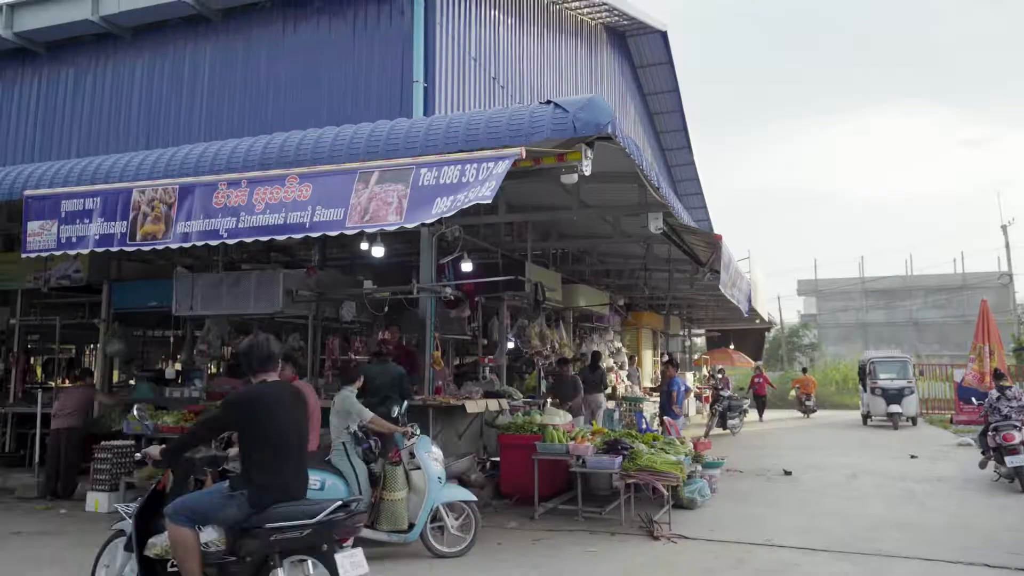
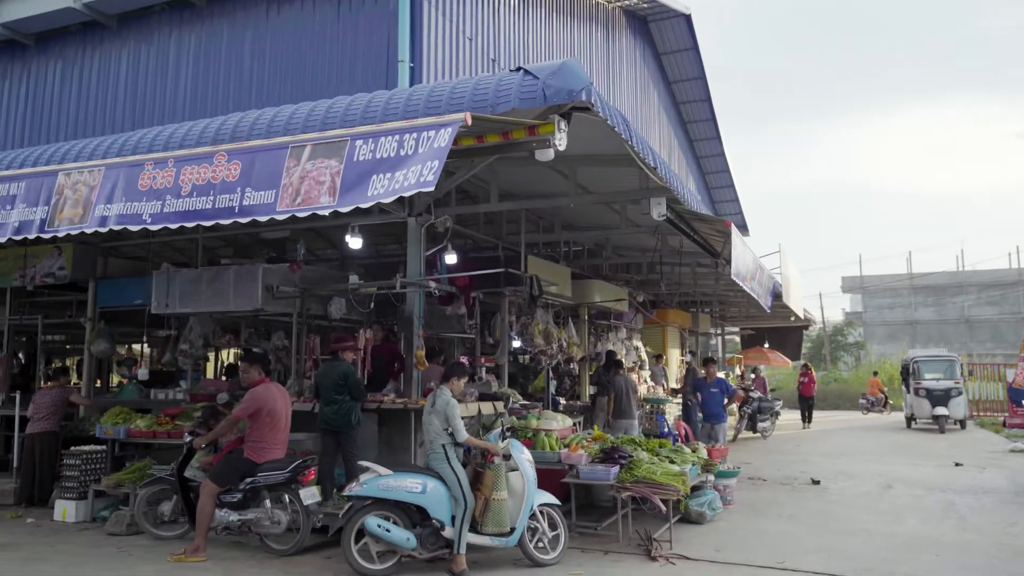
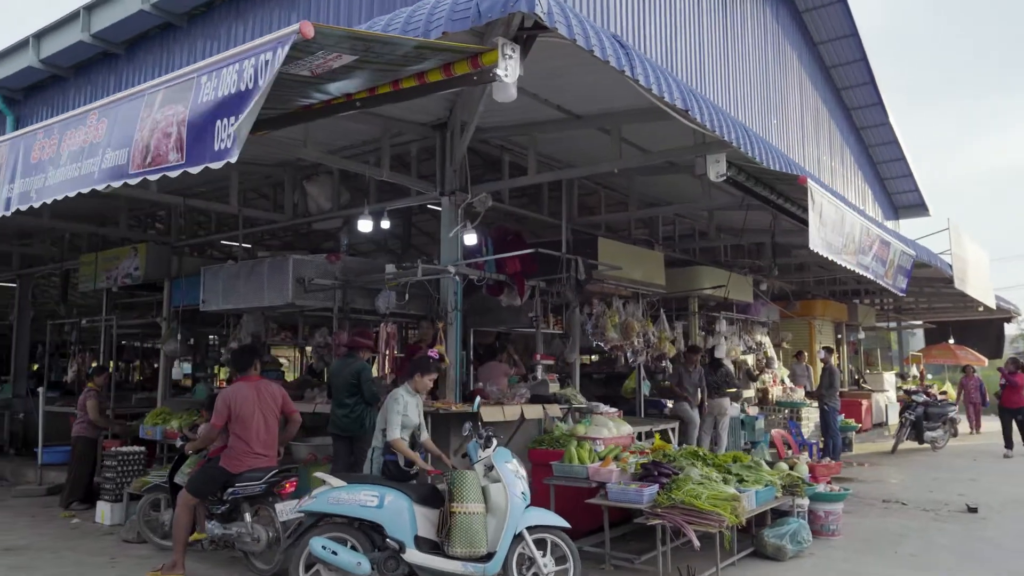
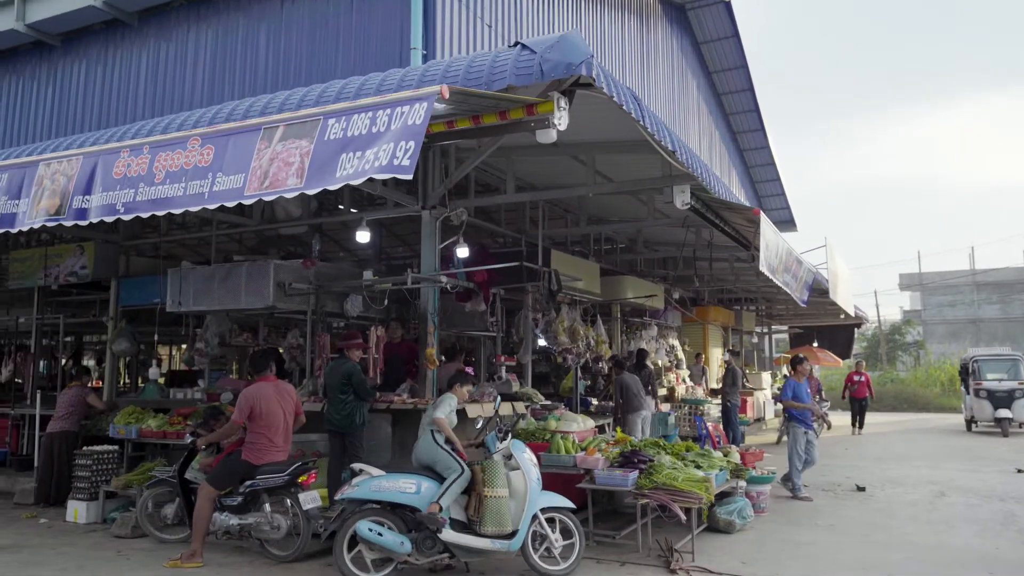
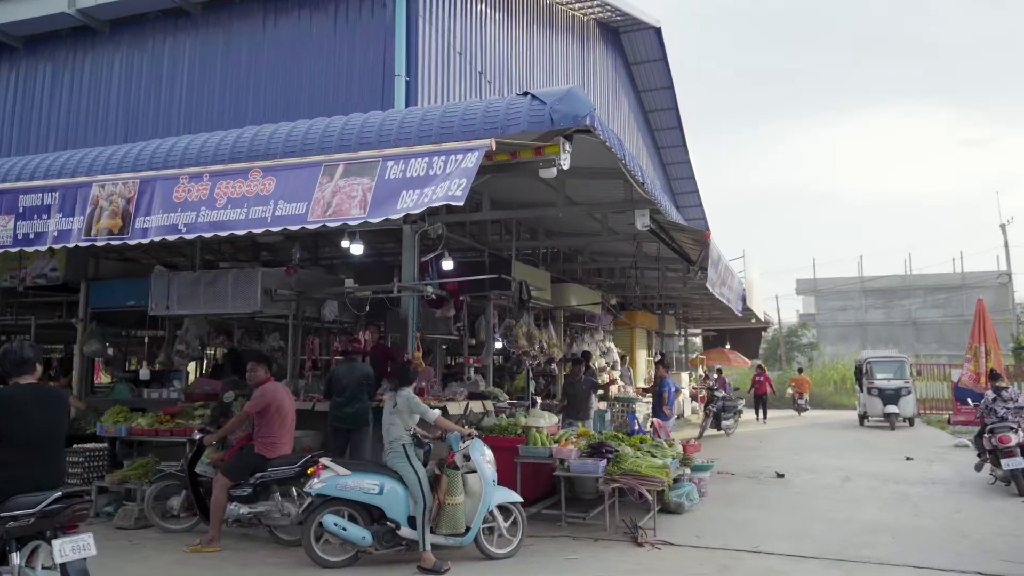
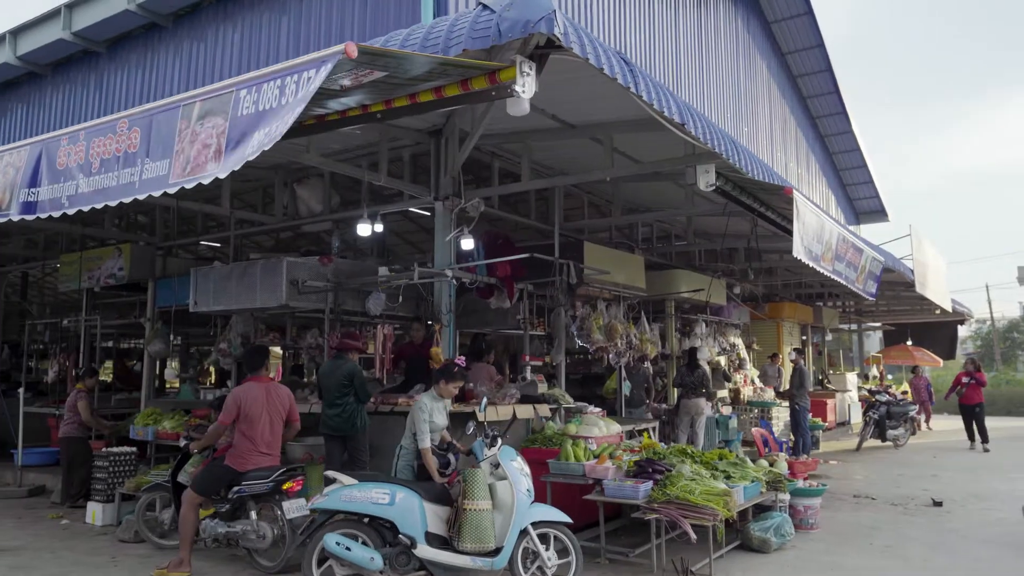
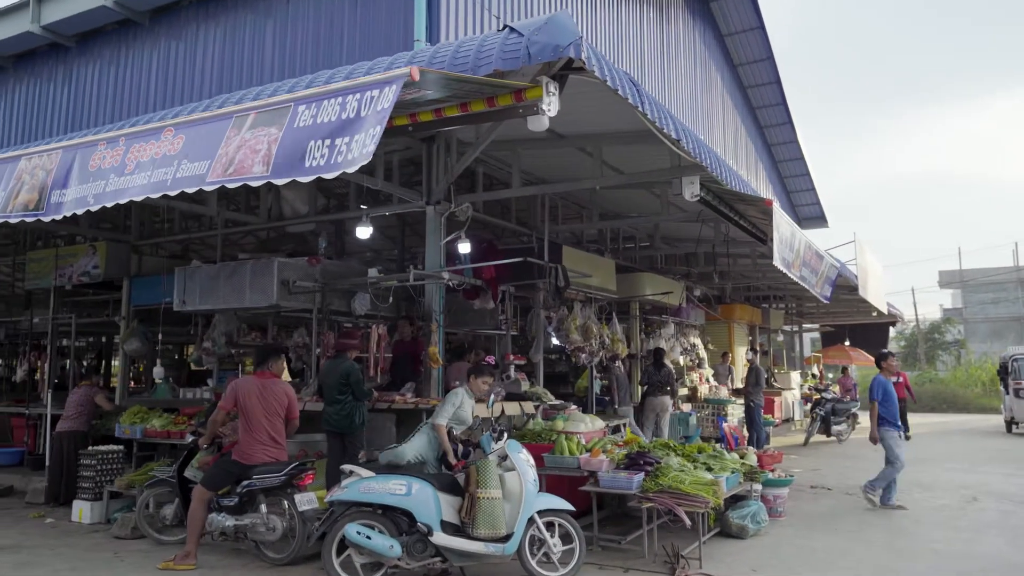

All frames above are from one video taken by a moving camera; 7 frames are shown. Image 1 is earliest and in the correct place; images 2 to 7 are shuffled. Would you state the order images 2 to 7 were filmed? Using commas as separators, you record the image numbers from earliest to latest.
5, 2, 4, 7, 6, 3
